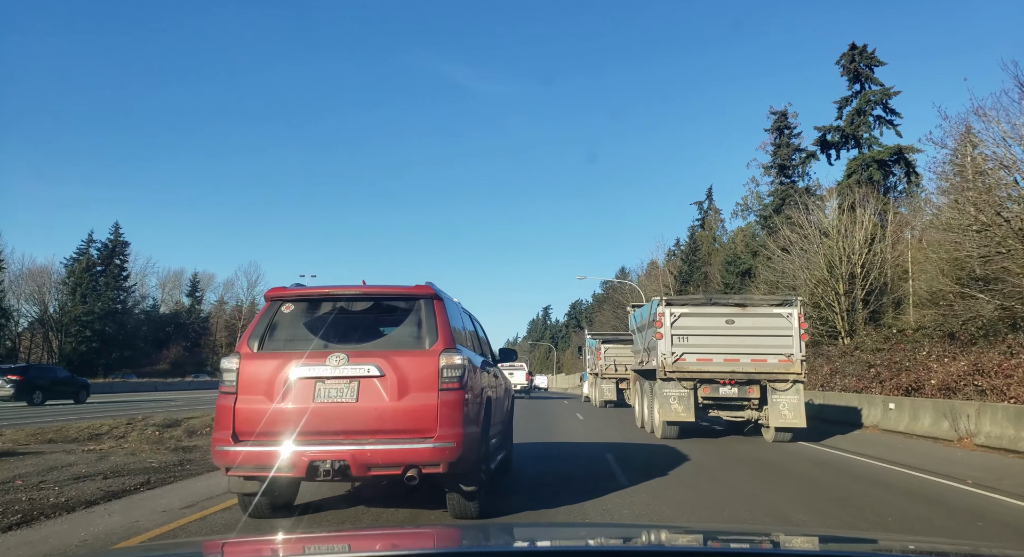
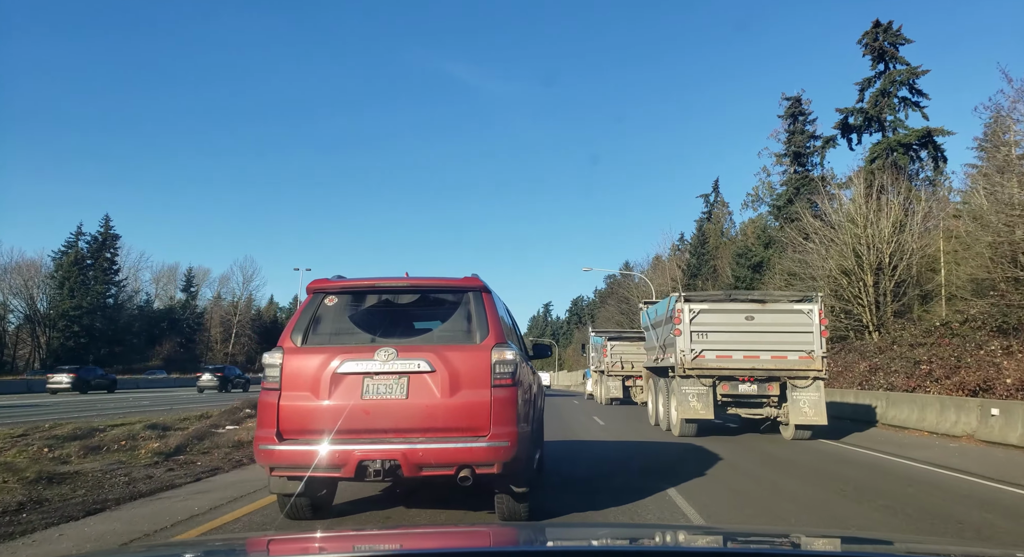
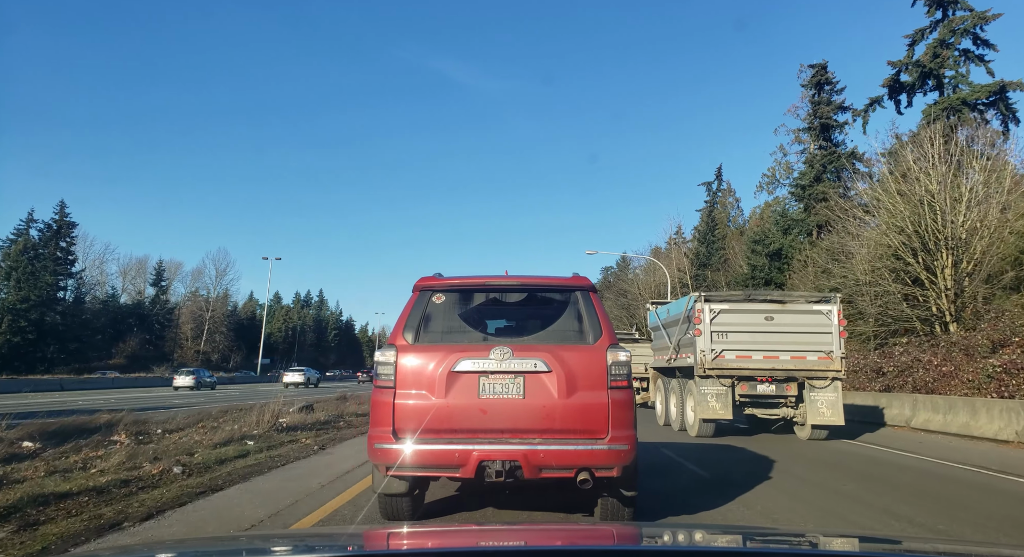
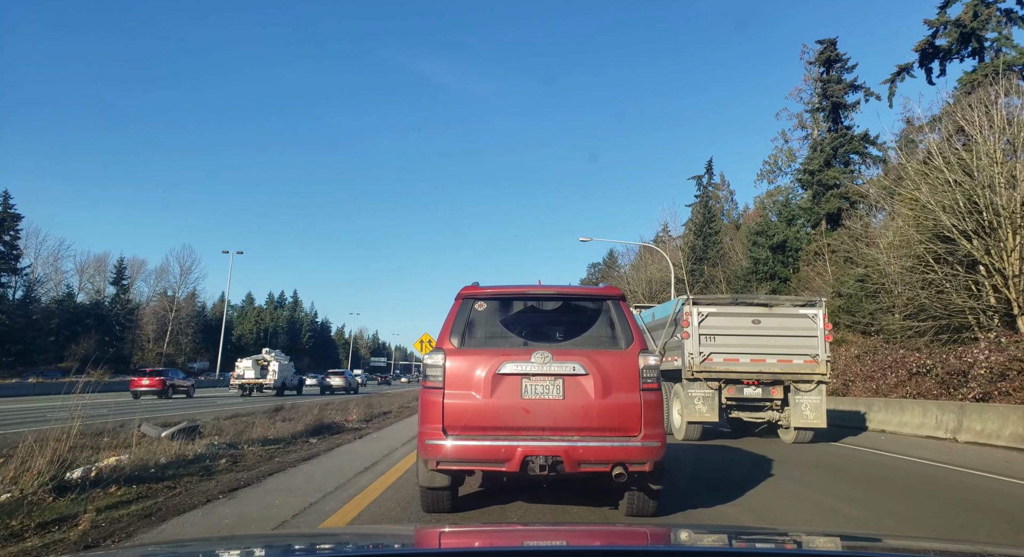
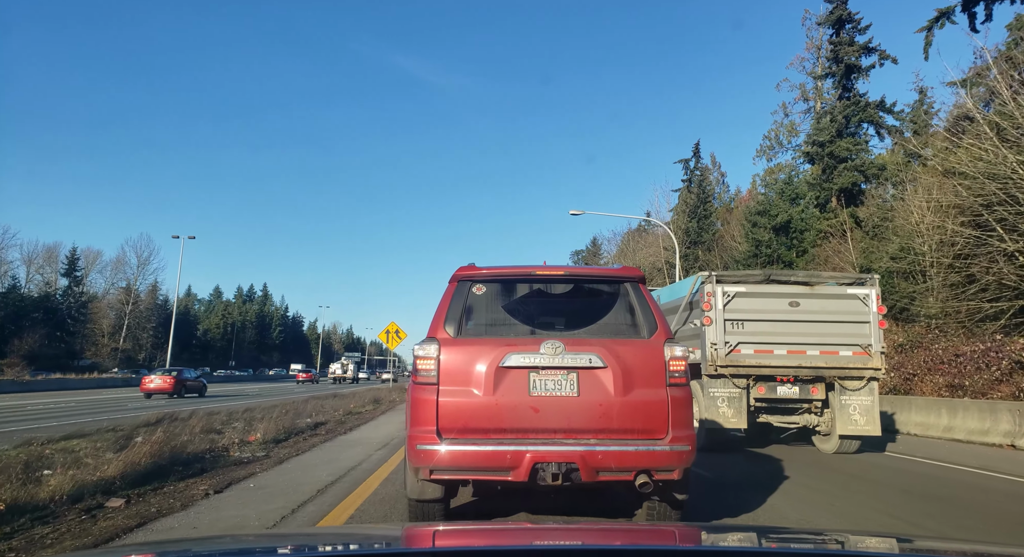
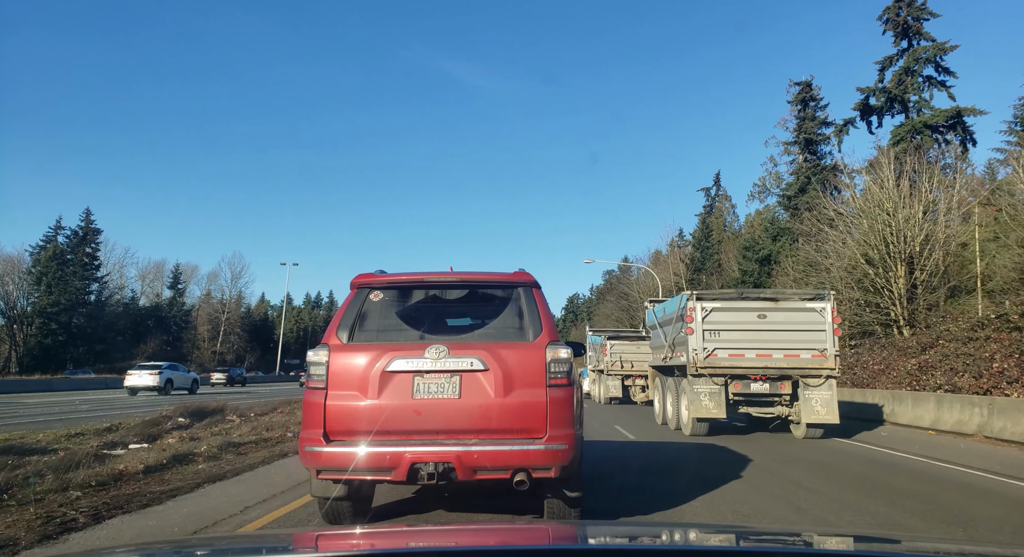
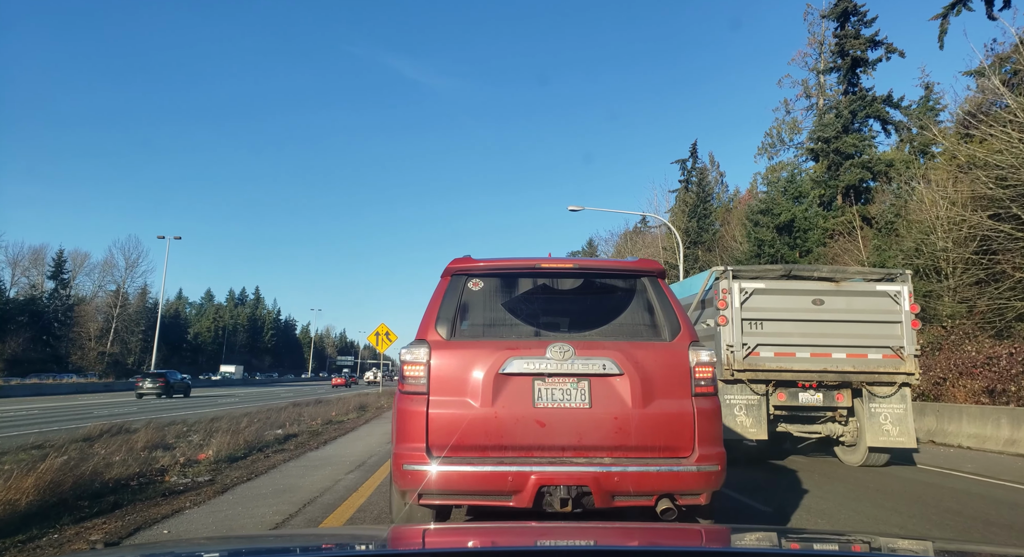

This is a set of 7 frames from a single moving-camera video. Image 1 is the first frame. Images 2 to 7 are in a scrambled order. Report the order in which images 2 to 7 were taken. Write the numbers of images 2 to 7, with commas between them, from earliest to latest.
2, 6, 3, 4, 5, 7
